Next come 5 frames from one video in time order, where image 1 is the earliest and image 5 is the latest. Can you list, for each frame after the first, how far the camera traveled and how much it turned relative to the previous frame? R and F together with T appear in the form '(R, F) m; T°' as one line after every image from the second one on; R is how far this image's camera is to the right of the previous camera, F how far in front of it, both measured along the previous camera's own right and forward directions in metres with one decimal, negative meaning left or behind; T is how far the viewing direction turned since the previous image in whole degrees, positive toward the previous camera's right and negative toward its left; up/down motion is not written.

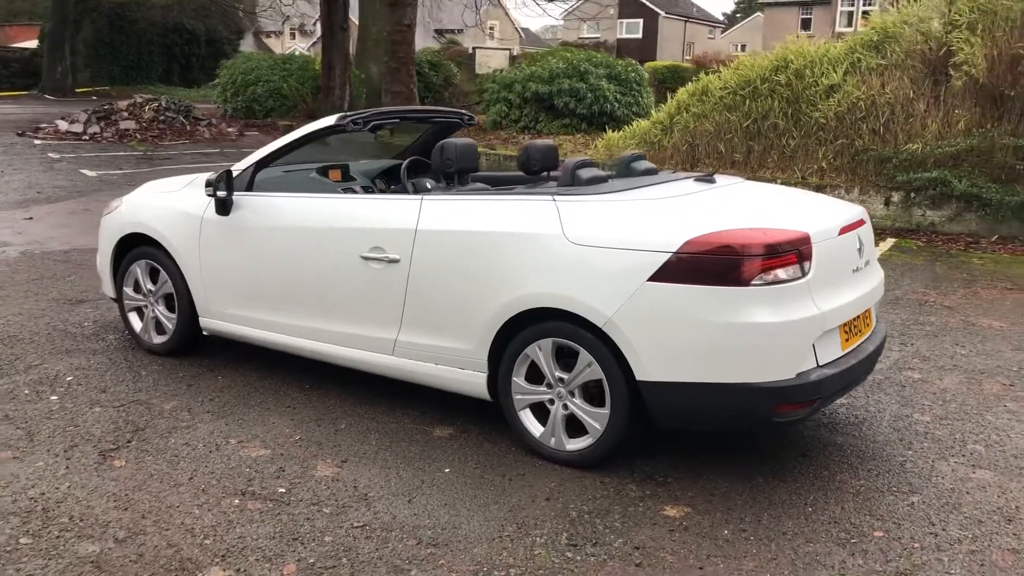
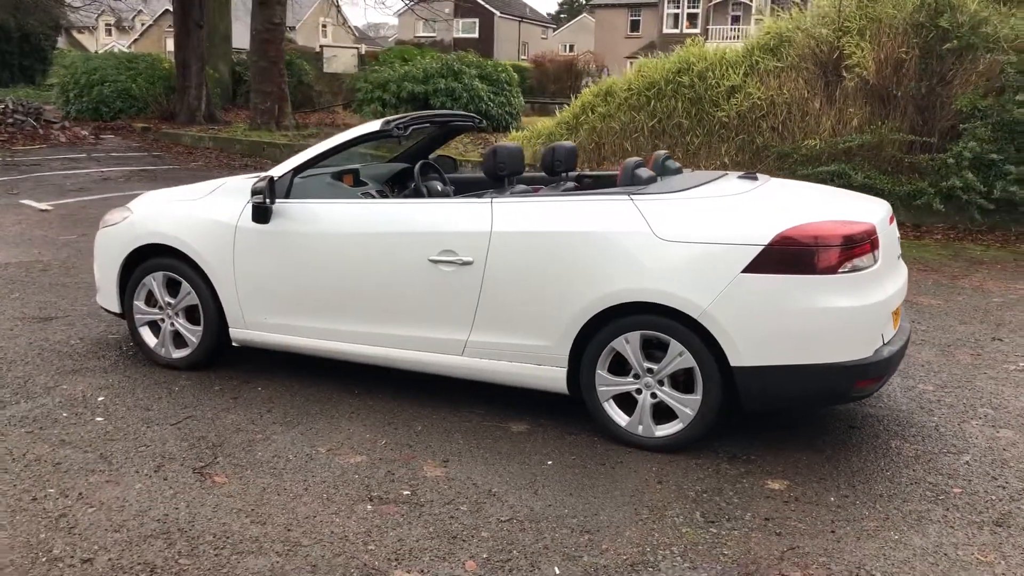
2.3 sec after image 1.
(-1.0, -0.1) m; +10°
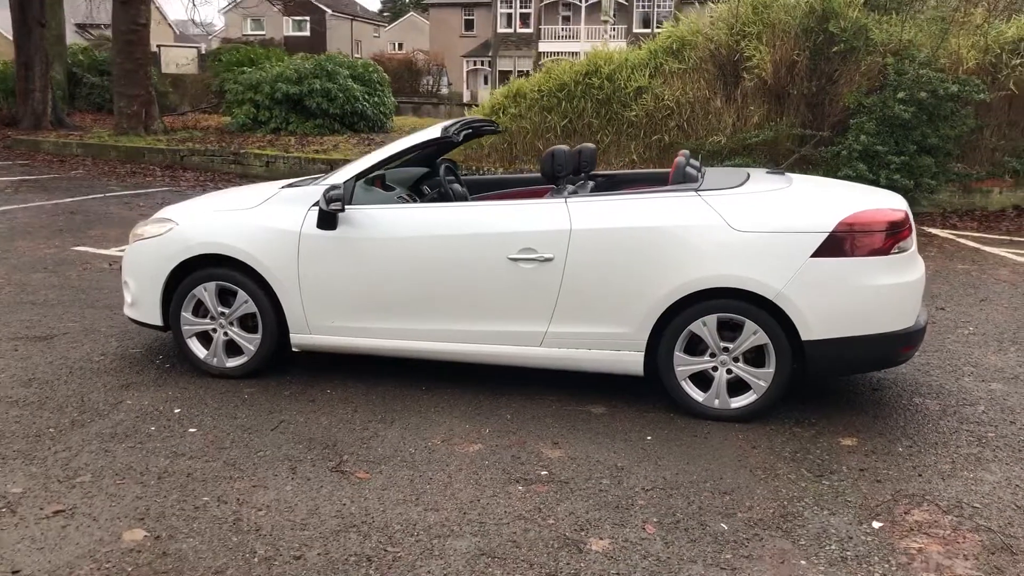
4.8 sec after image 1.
(-1.1, -0.2) m; +10°
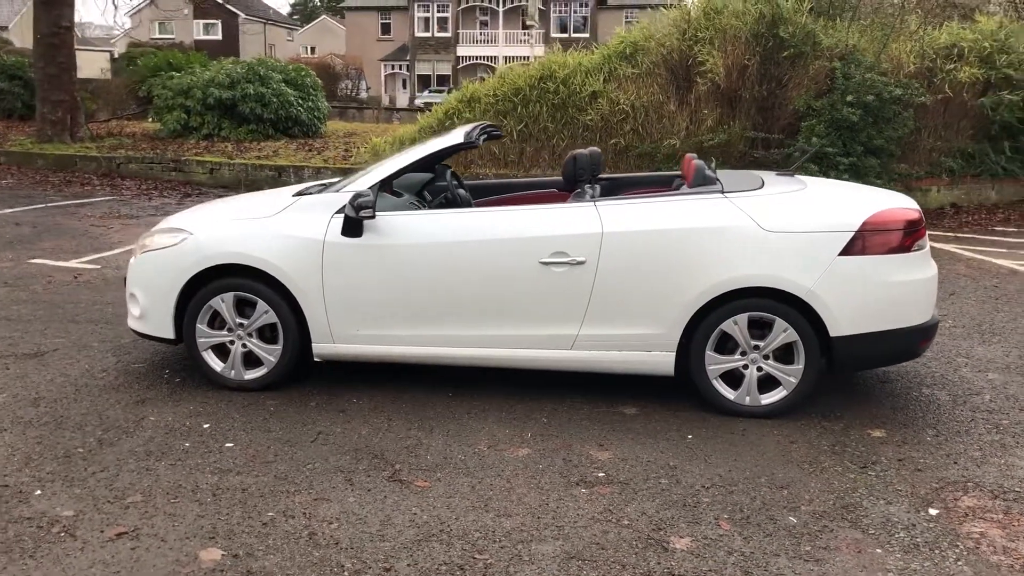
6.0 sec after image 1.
(-0.5, 0.0) m; +5°
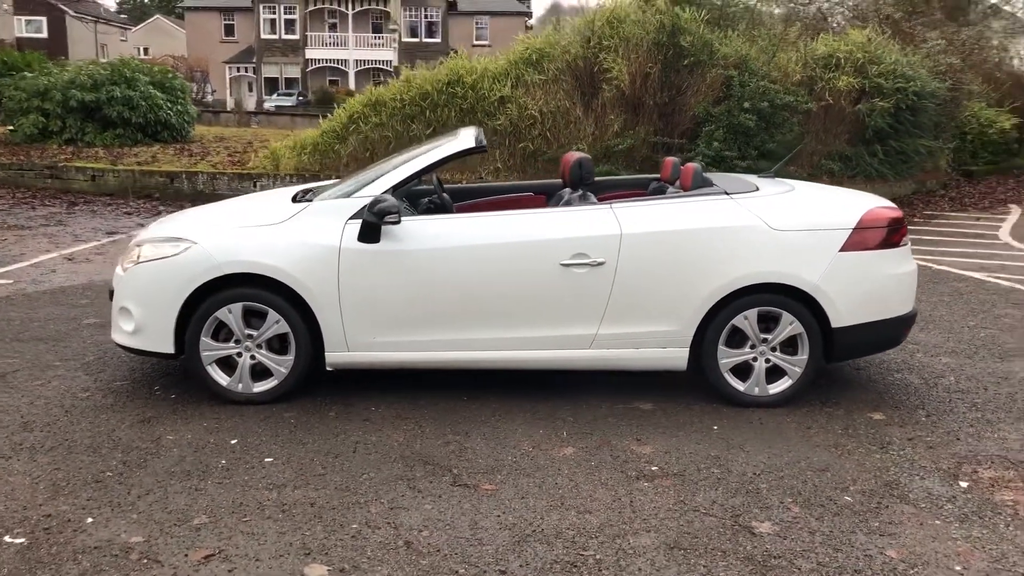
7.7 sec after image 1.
(-0.8, 0.0) m; +9°
